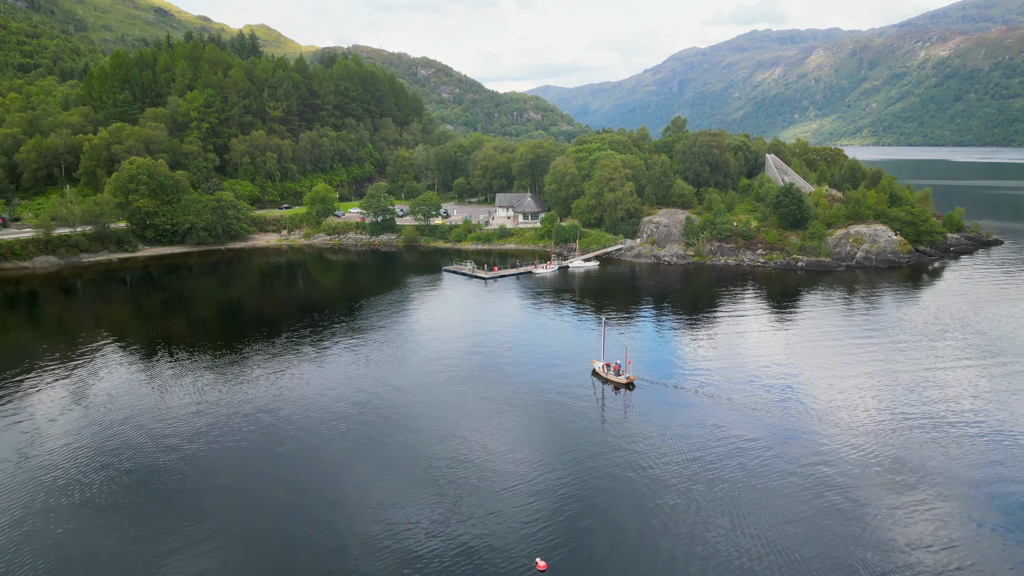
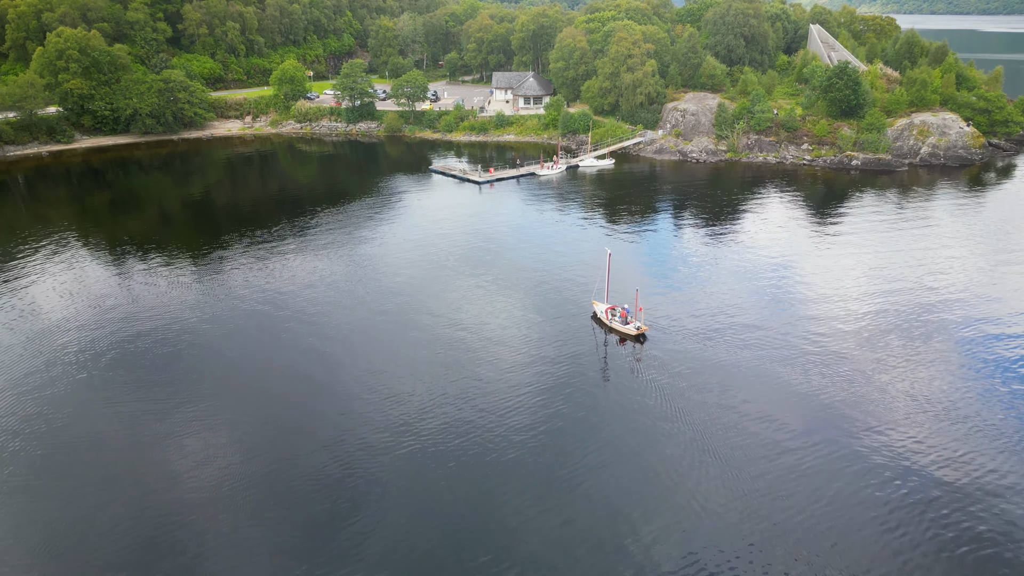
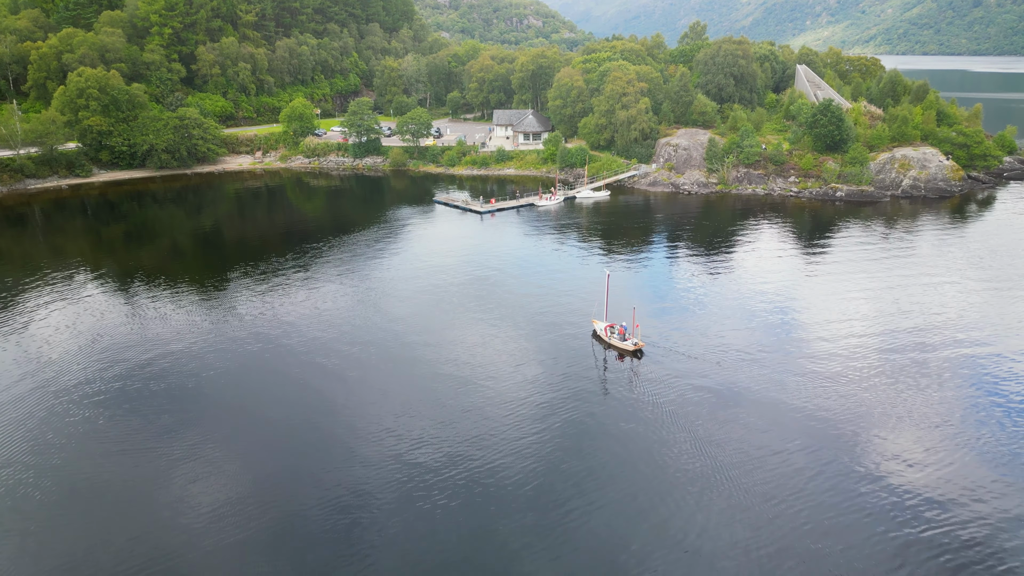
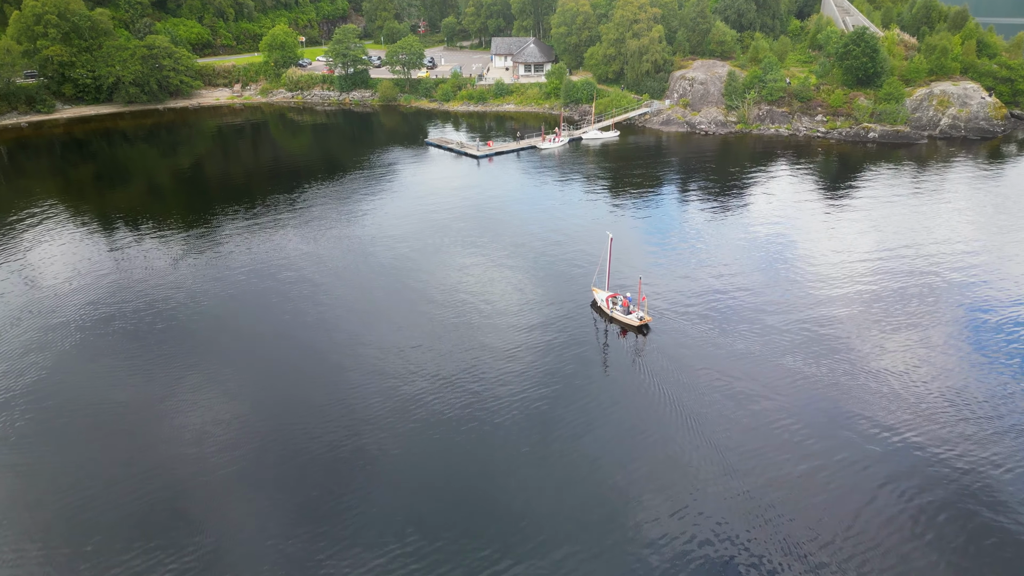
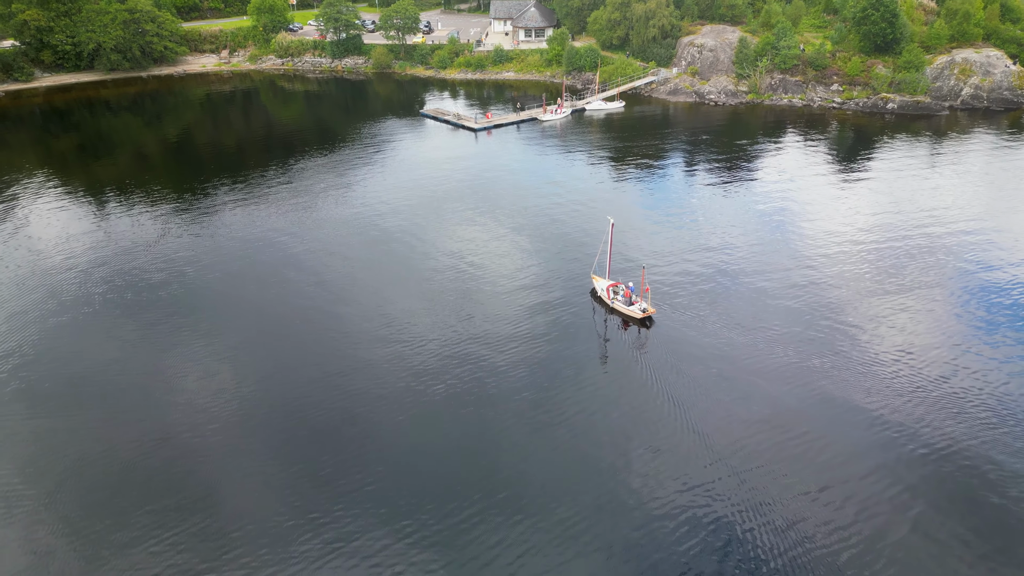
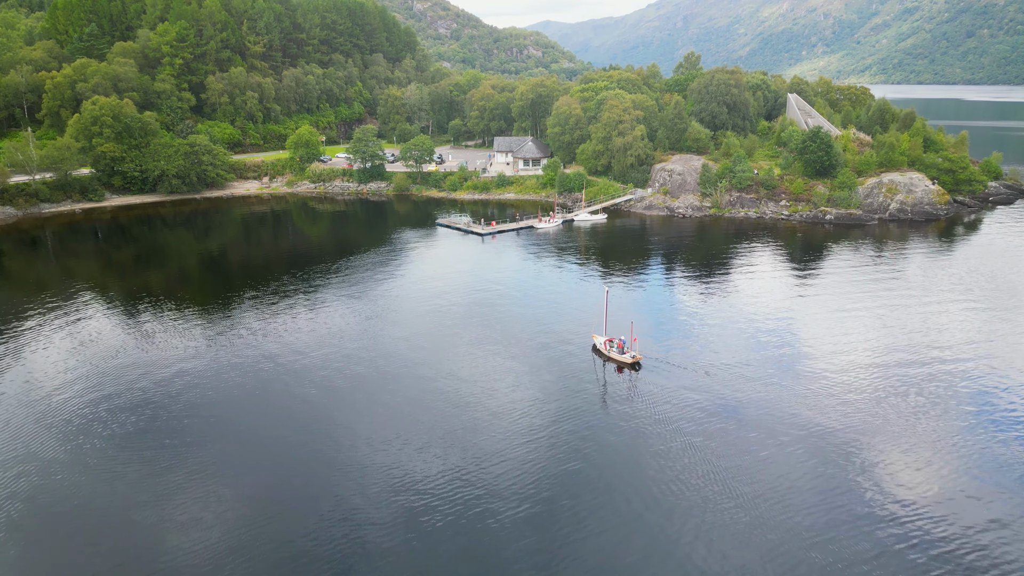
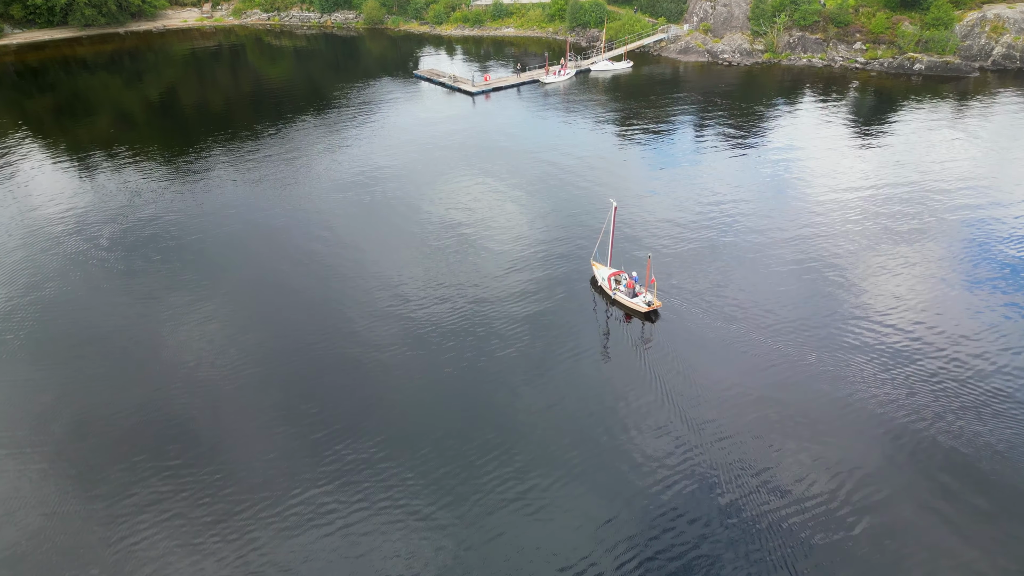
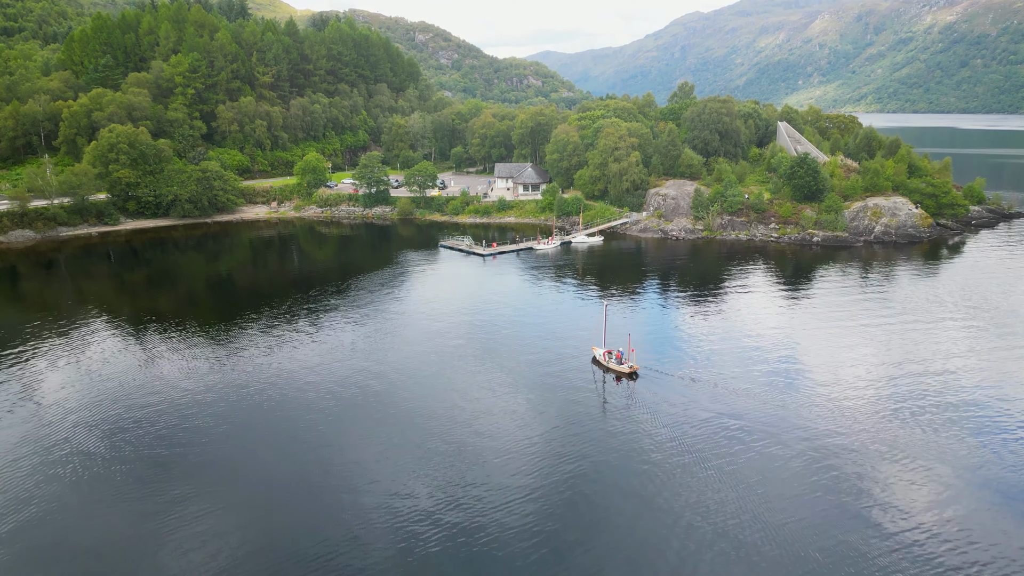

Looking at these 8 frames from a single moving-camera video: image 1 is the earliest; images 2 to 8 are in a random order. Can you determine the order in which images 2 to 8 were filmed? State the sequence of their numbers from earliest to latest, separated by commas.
8, 6, 3, 2, 4, 5, 7
